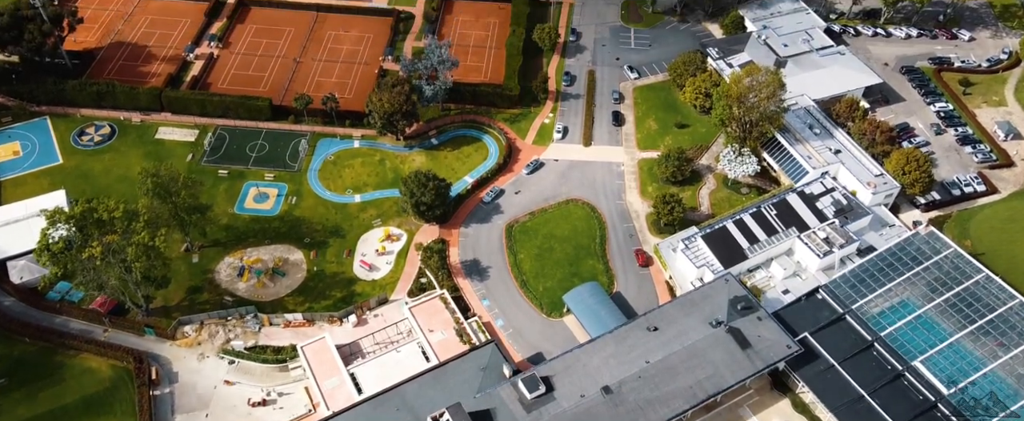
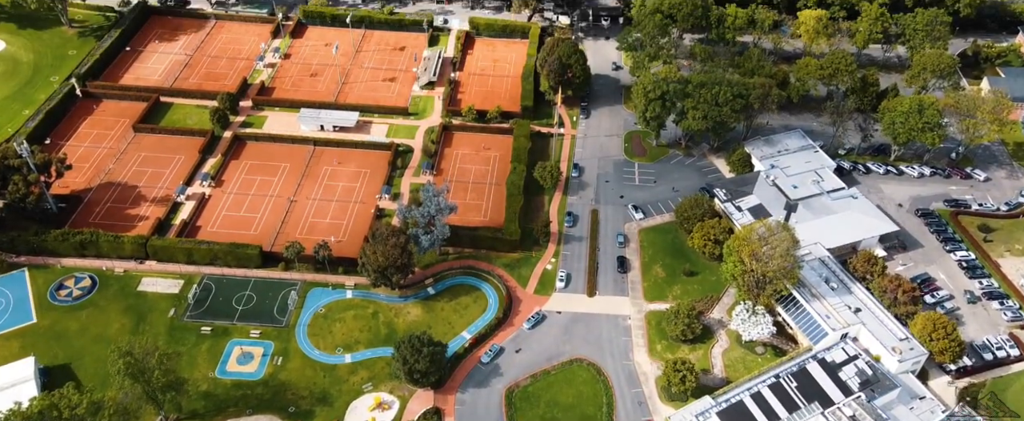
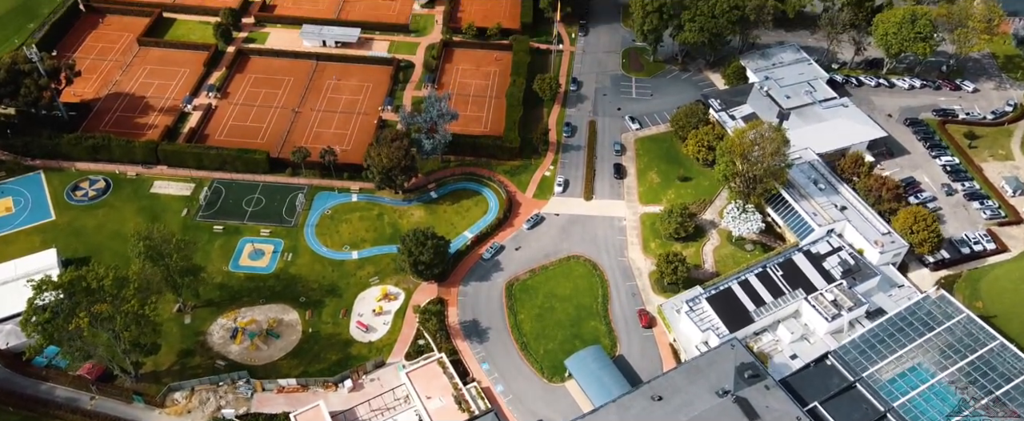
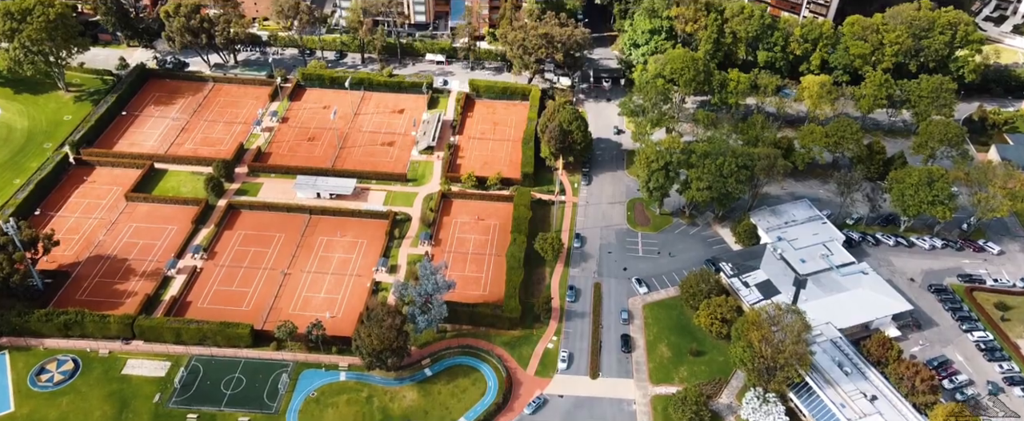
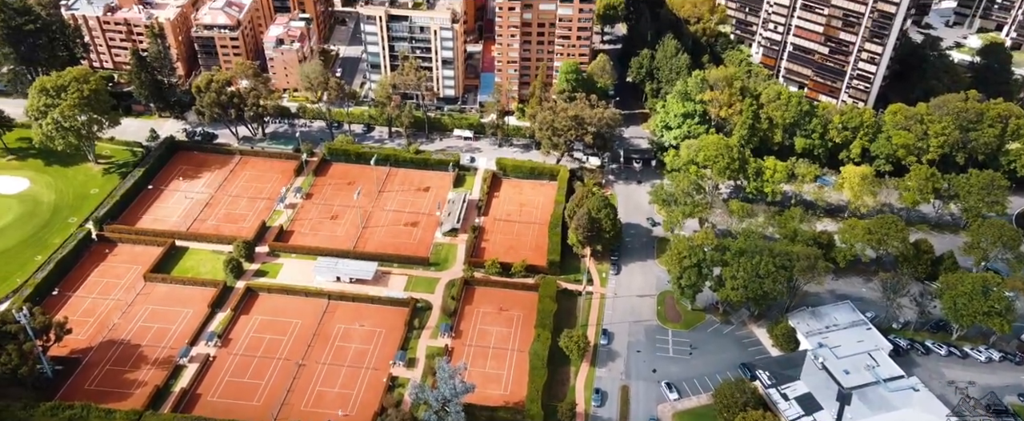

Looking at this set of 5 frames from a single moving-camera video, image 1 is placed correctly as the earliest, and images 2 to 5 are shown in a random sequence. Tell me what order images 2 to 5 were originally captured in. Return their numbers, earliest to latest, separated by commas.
3, 2, 4, 5
